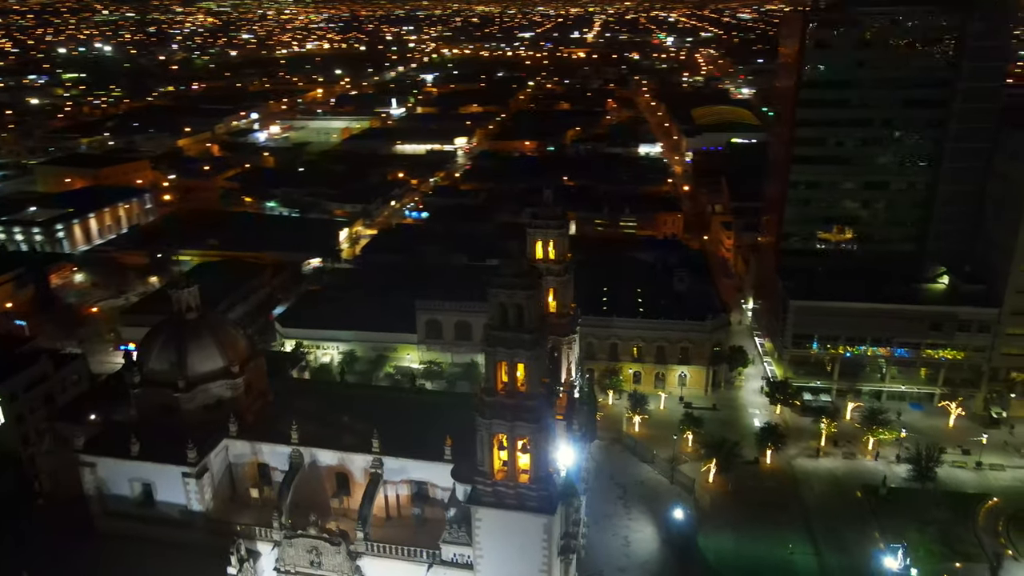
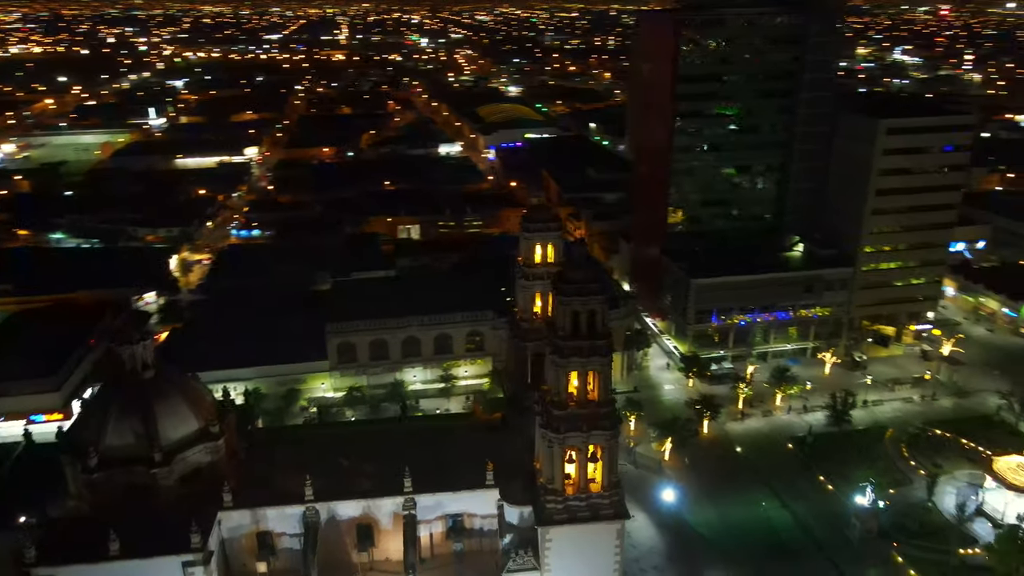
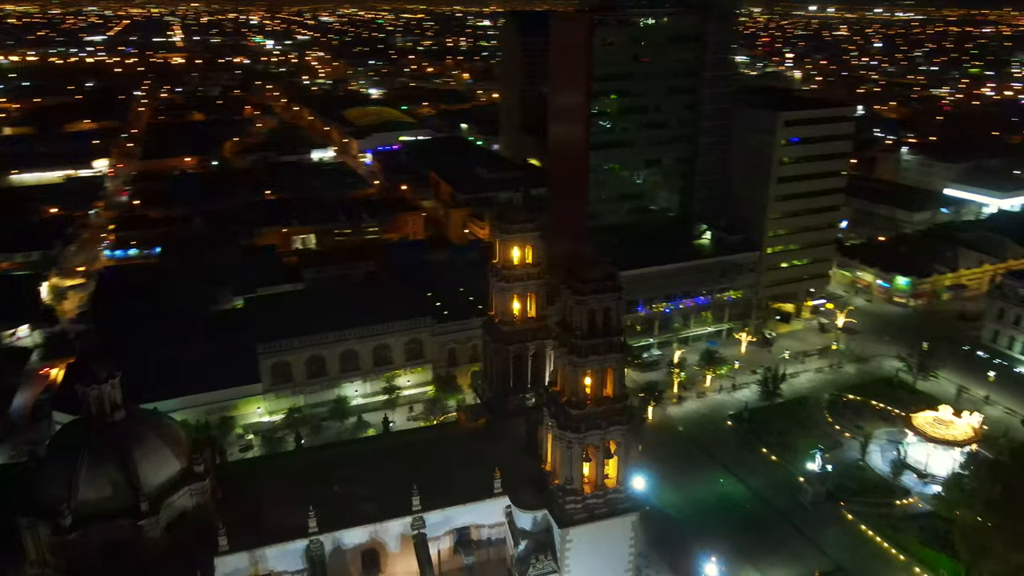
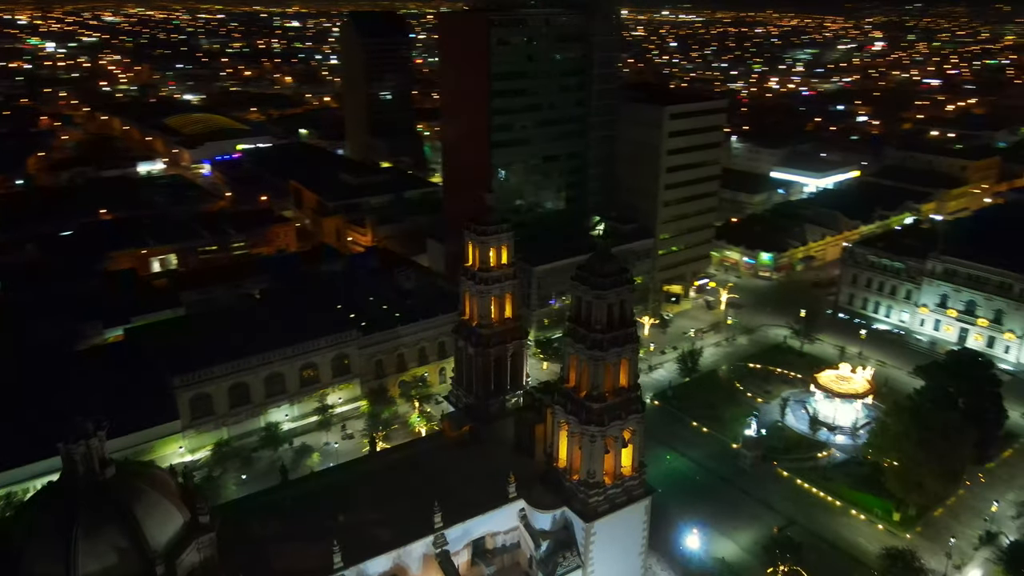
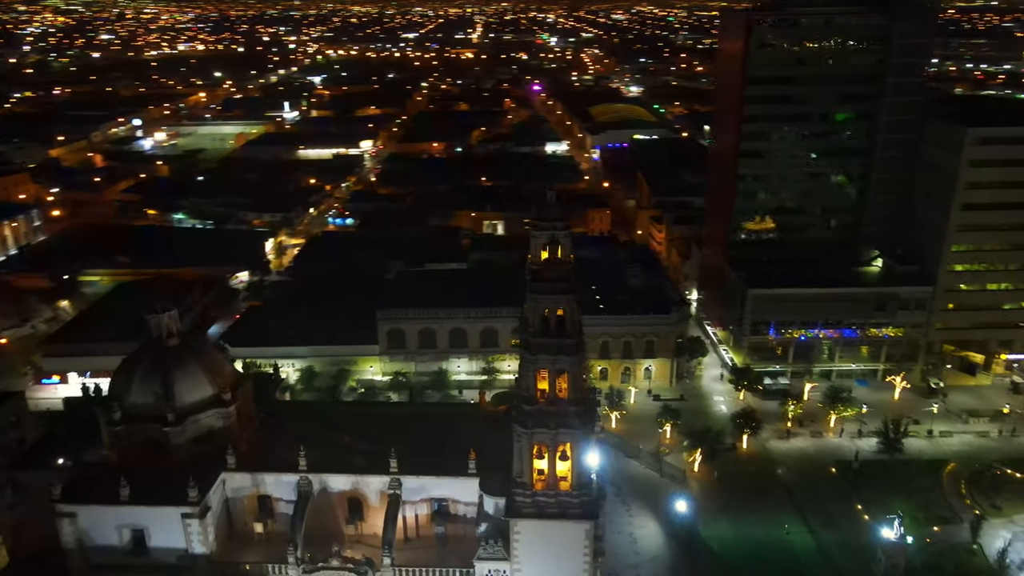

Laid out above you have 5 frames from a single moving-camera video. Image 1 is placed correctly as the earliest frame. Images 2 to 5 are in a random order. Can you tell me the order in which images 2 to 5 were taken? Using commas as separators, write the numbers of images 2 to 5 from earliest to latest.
5, 2, 3, 4
